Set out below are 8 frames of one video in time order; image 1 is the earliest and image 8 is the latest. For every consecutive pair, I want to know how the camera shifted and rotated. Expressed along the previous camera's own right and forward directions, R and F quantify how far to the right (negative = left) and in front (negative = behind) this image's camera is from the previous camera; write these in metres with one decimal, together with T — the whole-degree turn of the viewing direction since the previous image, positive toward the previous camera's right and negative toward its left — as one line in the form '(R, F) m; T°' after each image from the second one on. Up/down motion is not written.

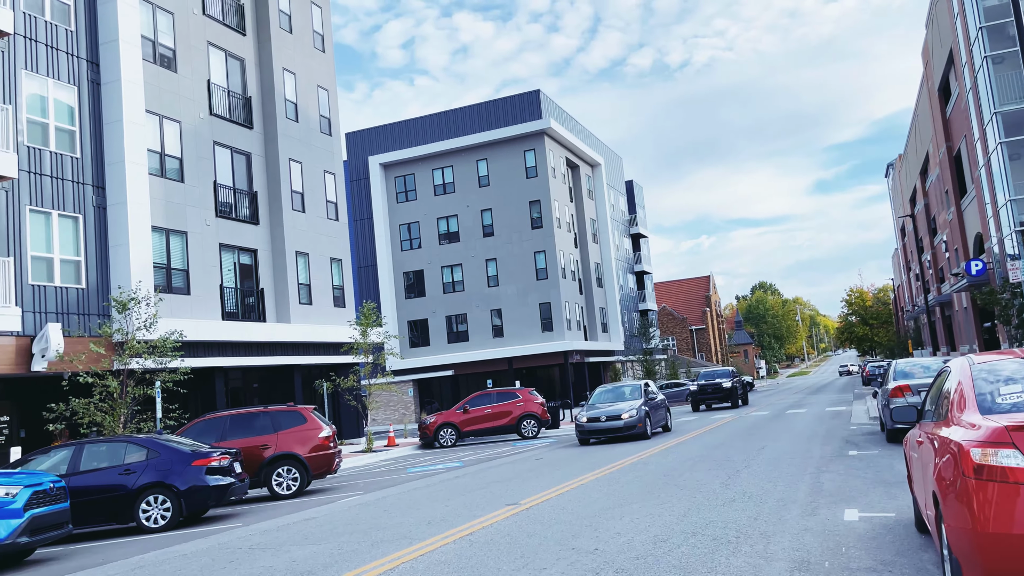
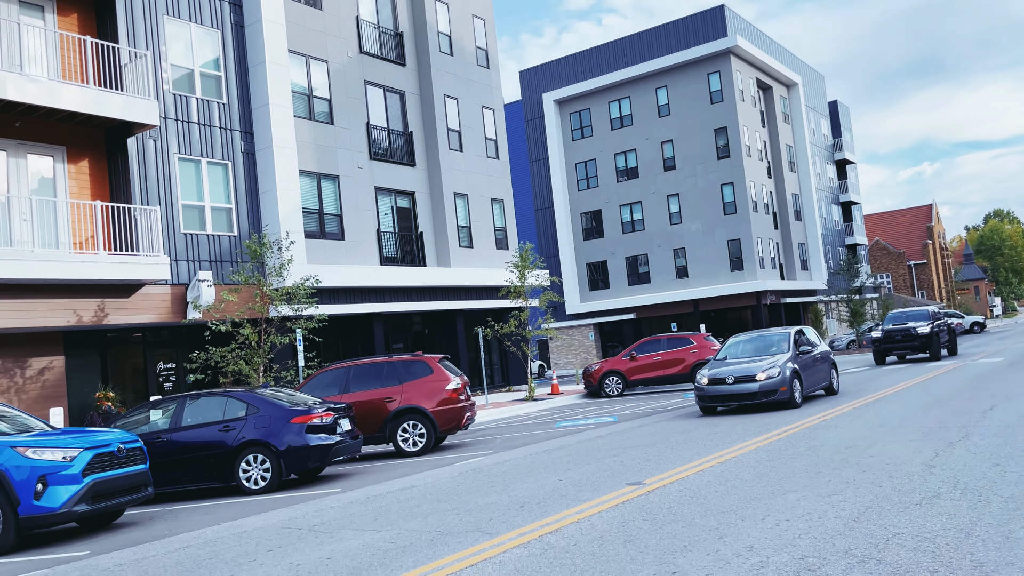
(+0.8, +2.3) m; -14°
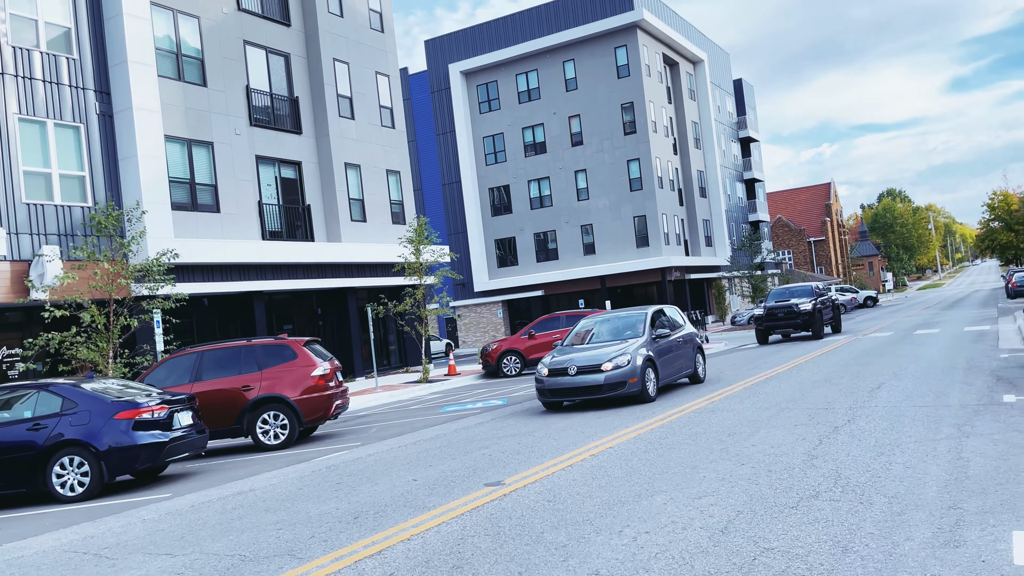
(+0.7, +1.1) m; +6°
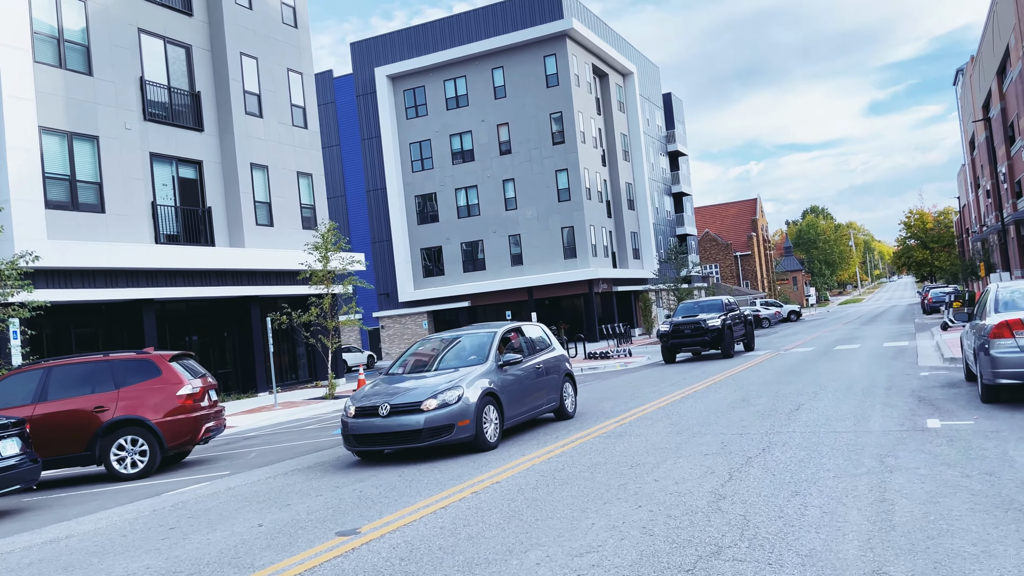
(+0.6, +1.1) m; +5°
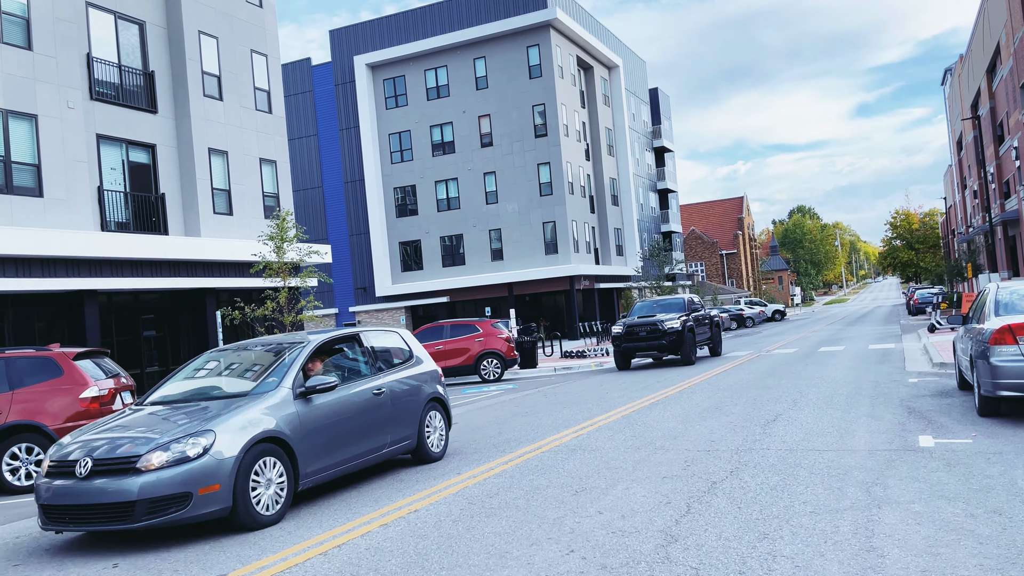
(+0.5, +1.2) m; +1°
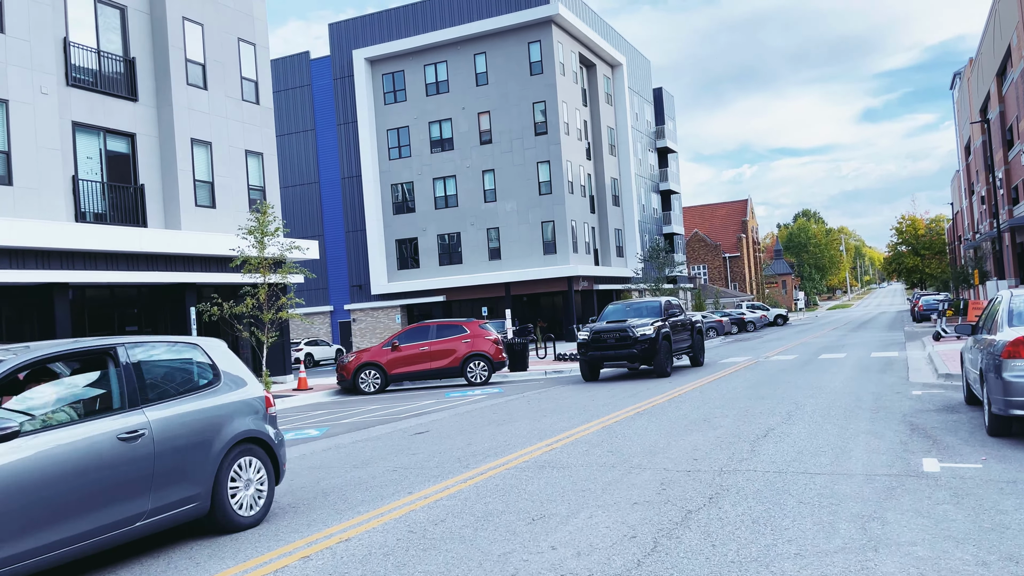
(+0.4, +0.8) m; 0°
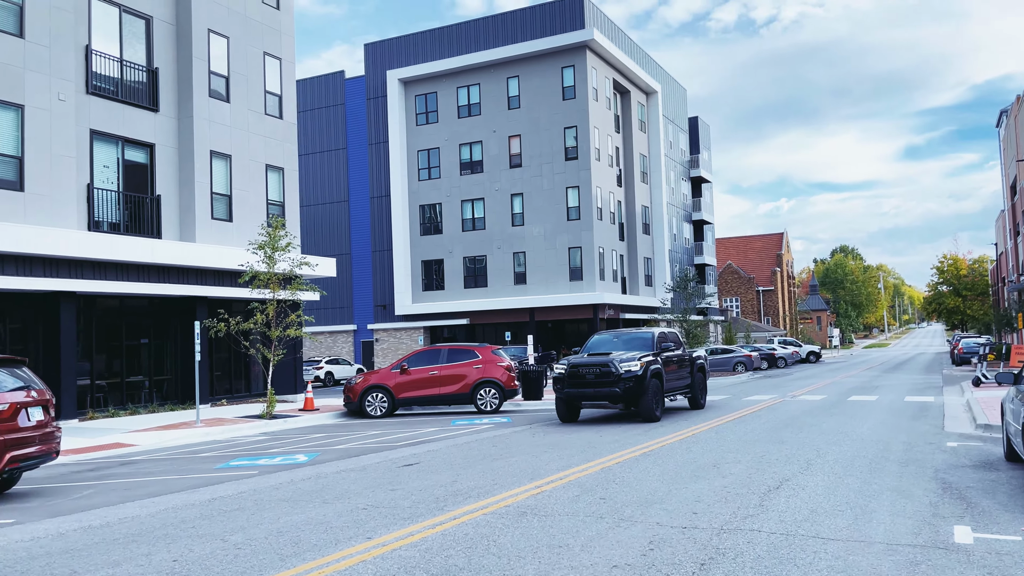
(+0.4, +0.7) m; -2°
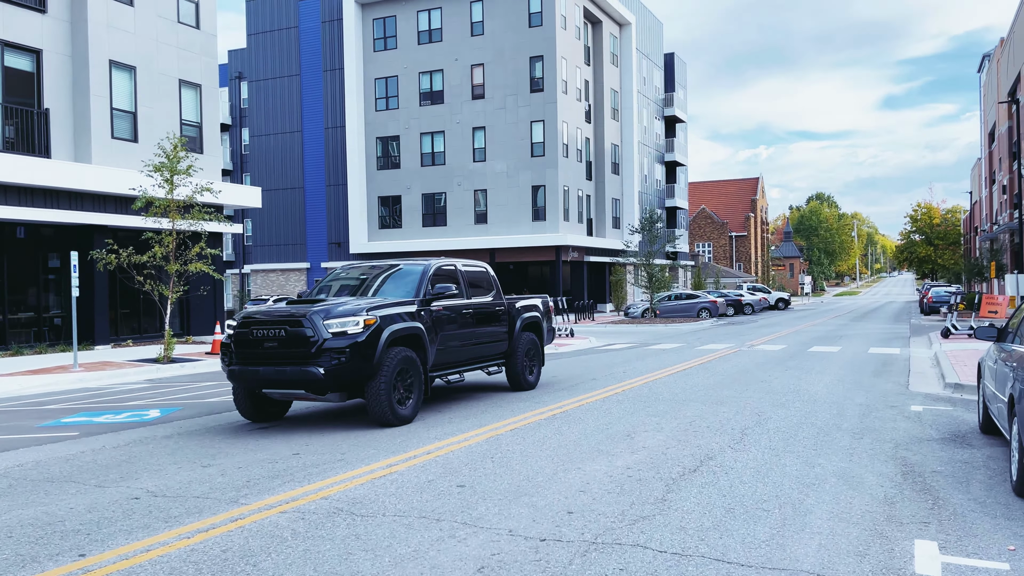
(+1.0, +2.0) m; +2°
